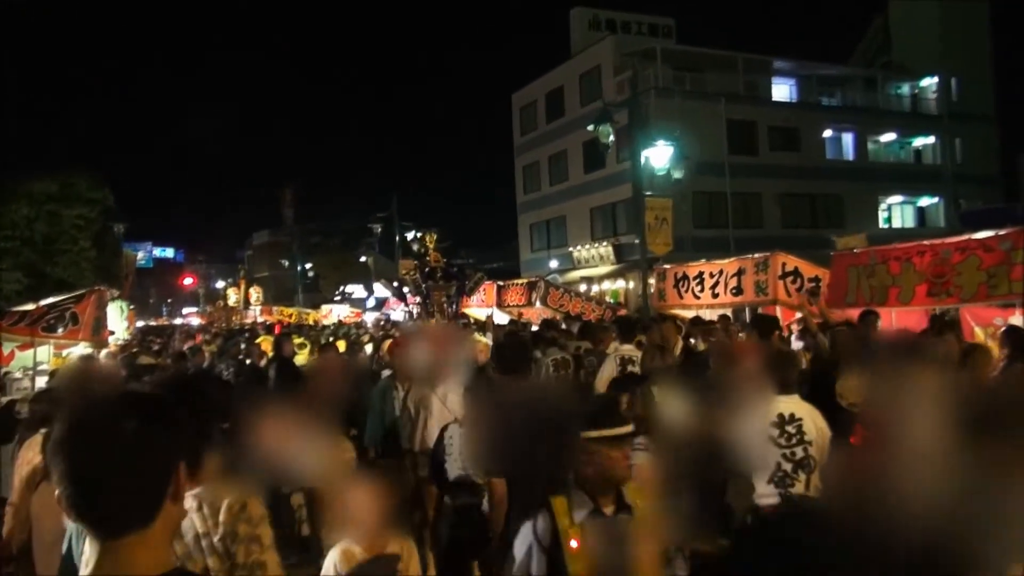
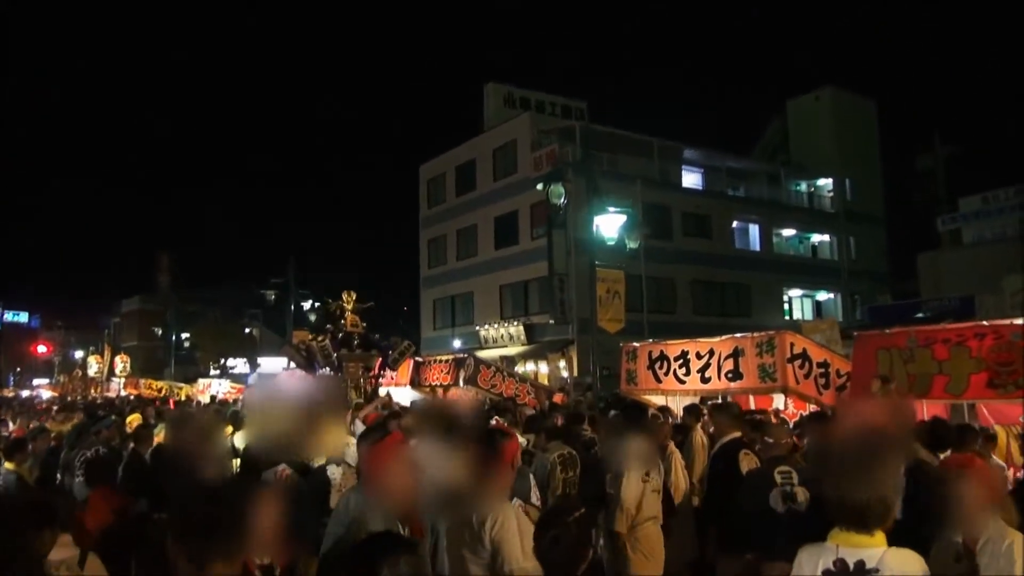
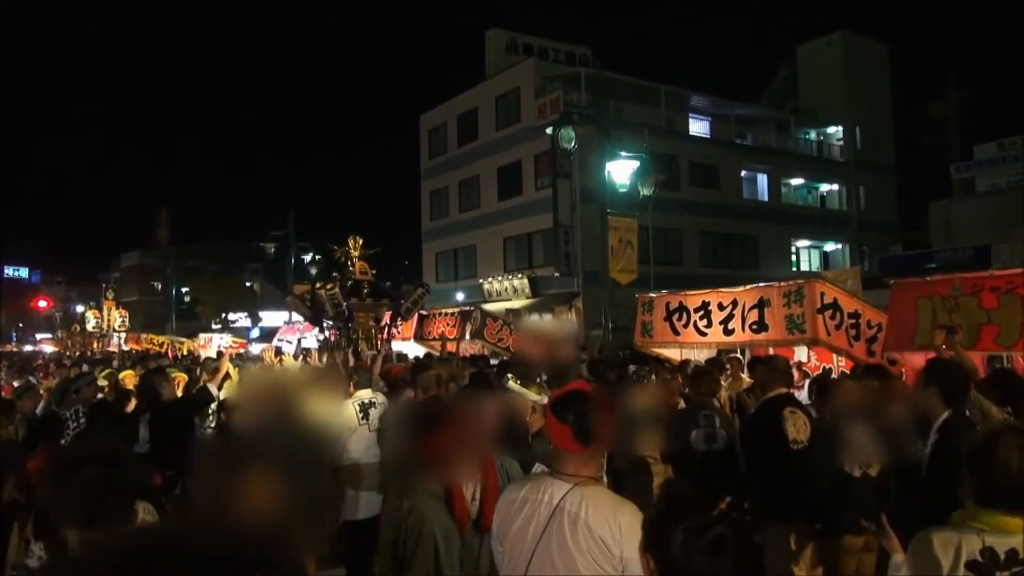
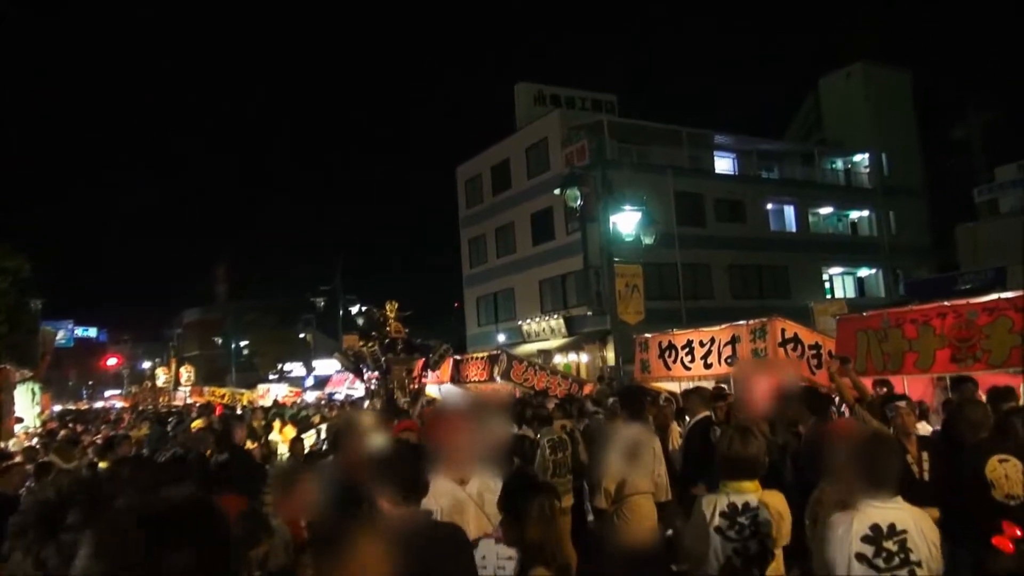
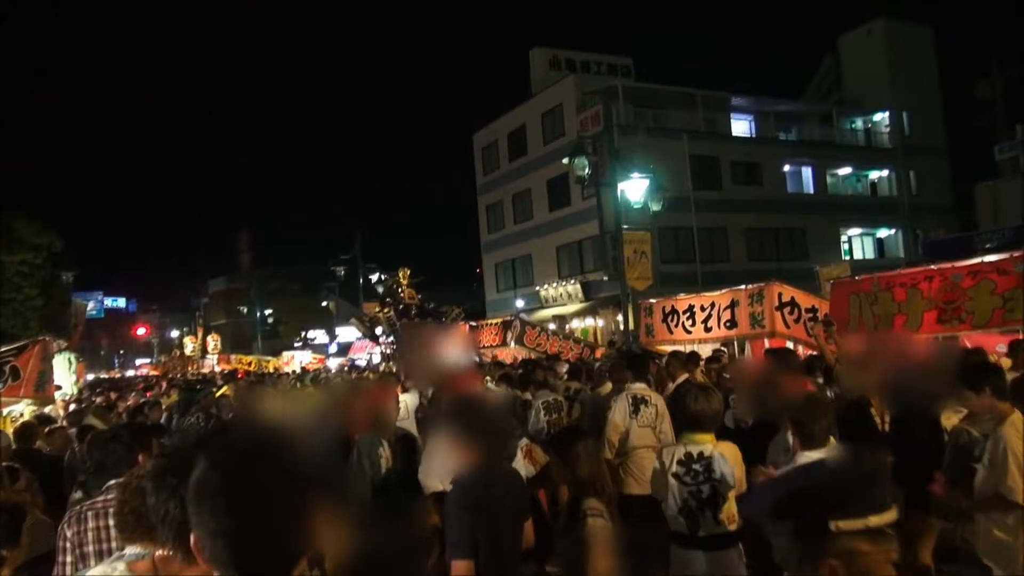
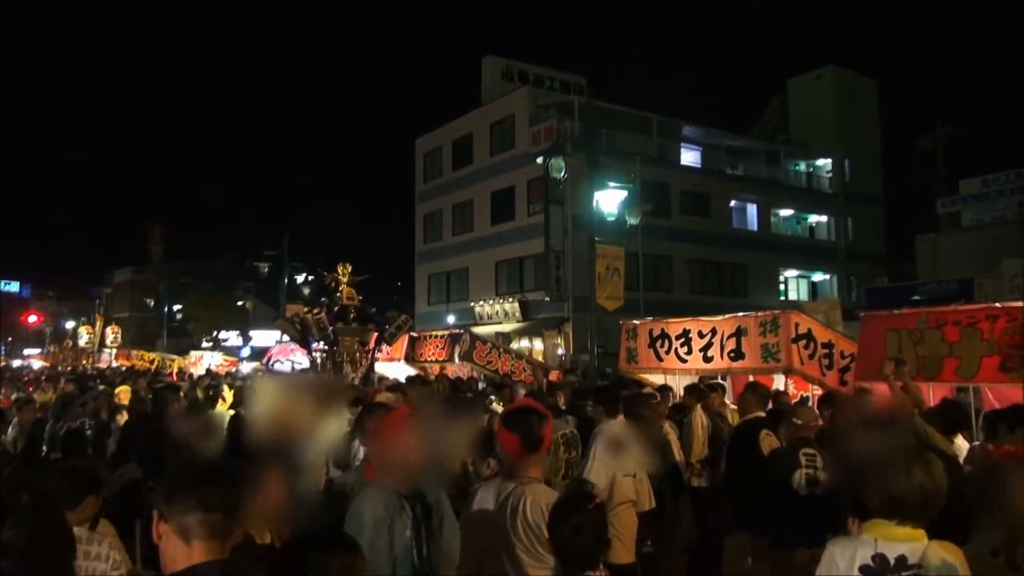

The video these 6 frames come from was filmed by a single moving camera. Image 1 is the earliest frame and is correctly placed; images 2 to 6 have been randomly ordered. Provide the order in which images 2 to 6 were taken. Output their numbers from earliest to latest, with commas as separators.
5, 4, 2, 6, 3
